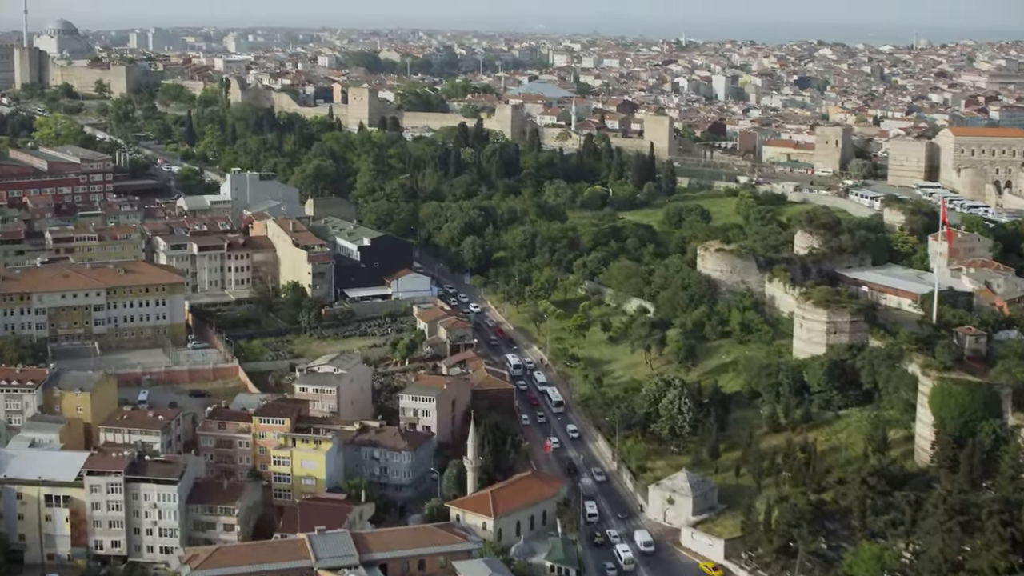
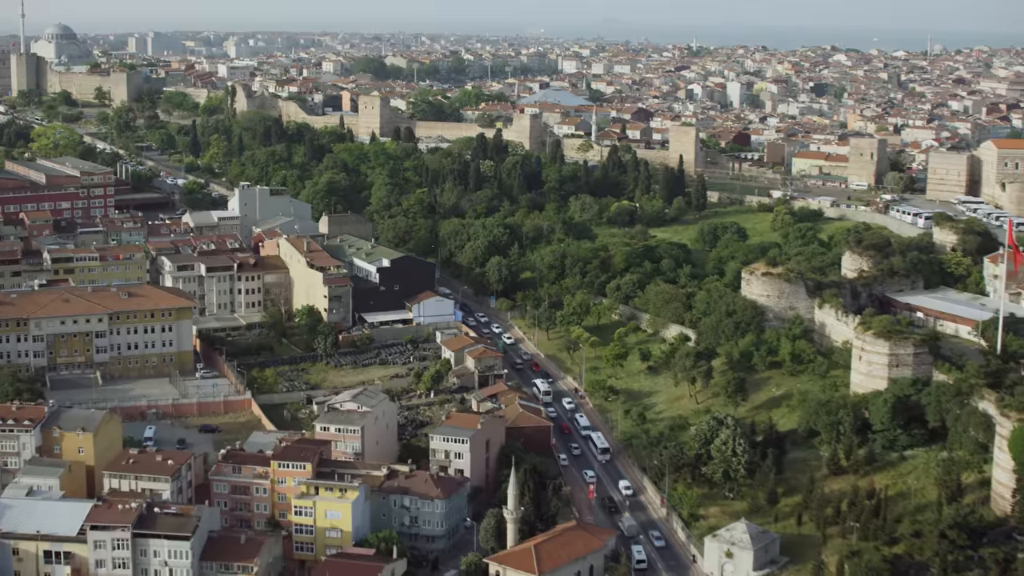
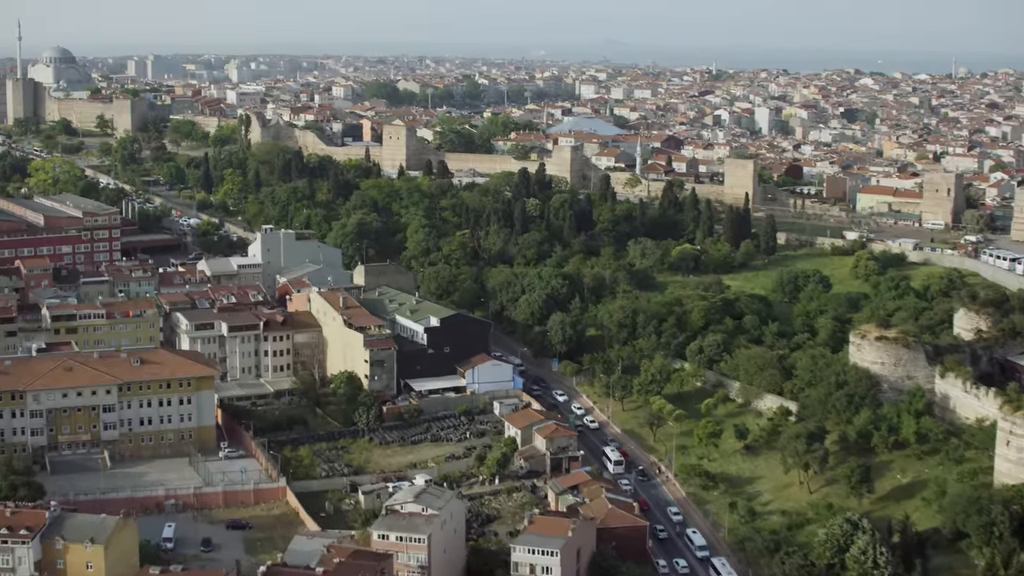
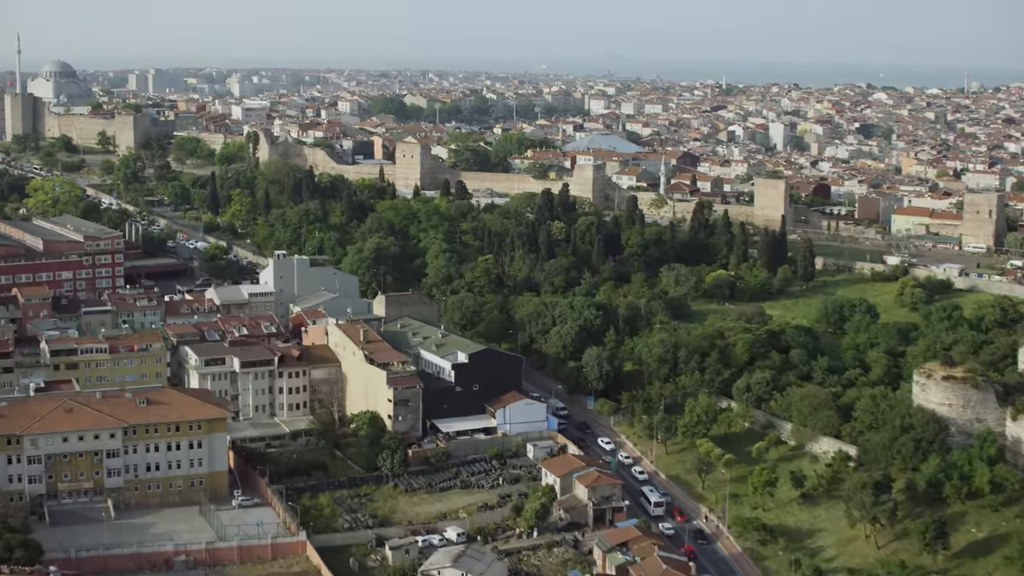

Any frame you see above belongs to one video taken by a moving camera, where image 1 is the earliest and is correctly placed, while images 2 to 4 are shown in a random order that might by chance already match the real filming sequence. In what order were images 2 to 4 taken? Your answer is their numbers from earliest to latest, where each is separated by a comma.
2, 3, 4
